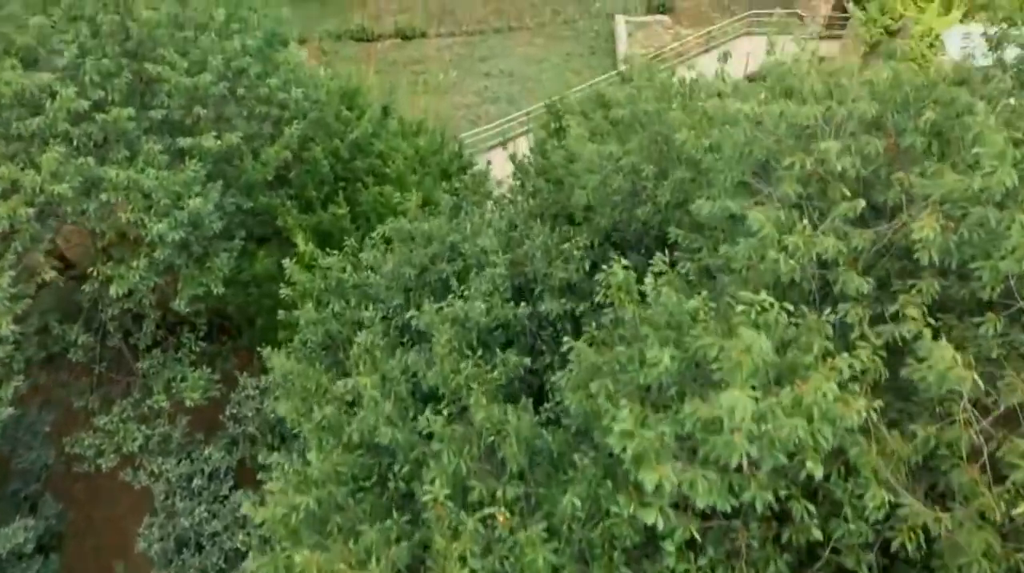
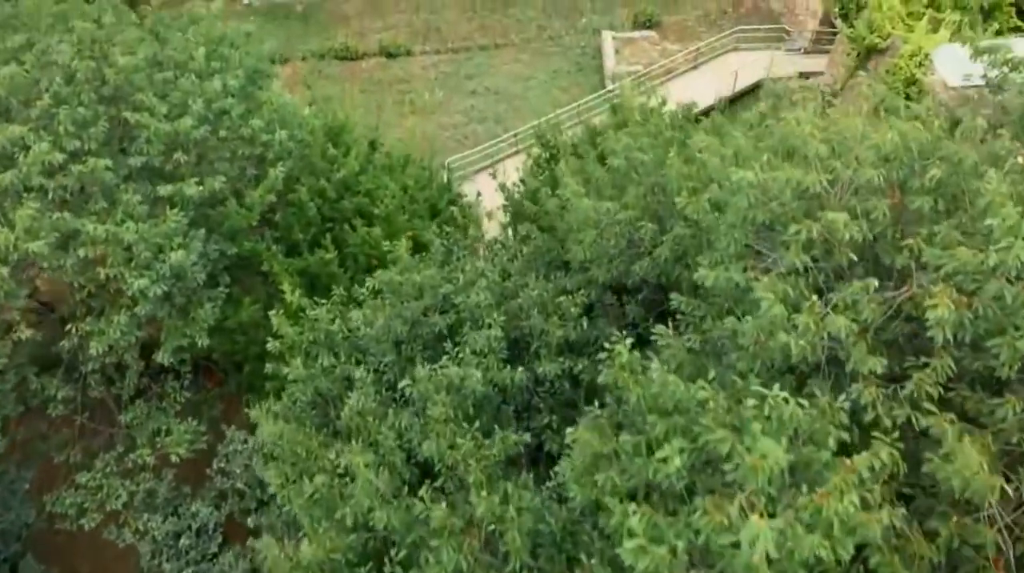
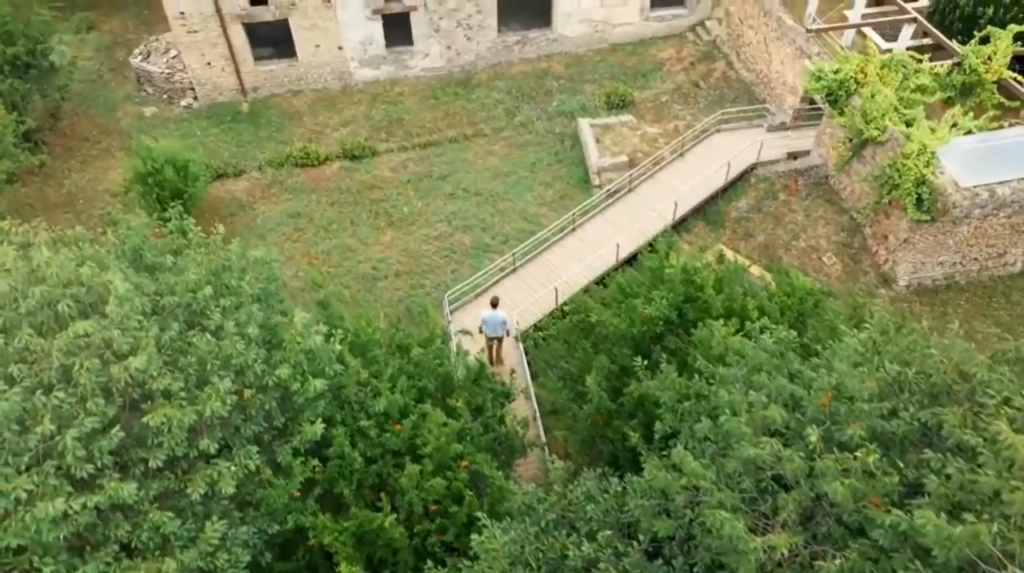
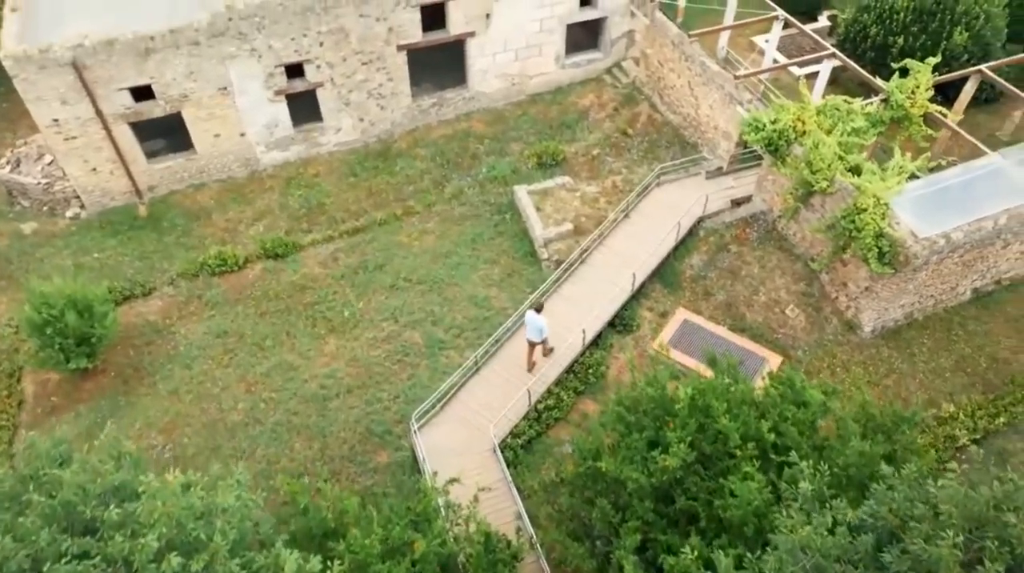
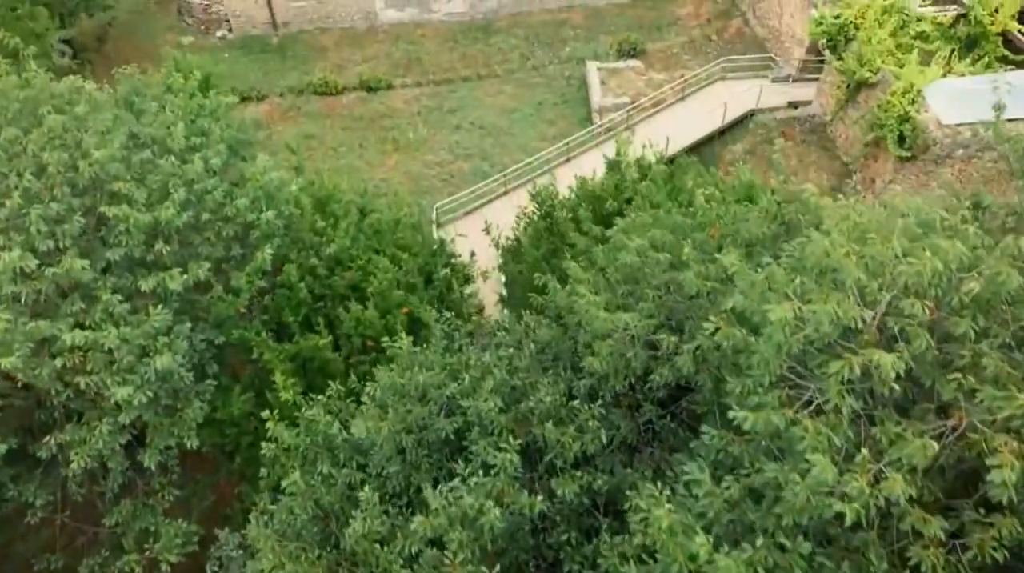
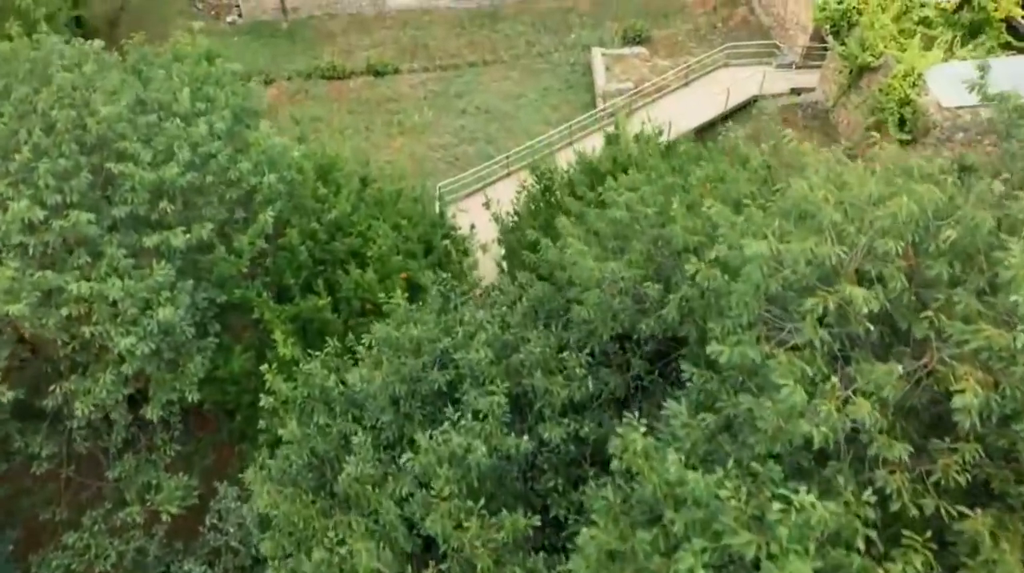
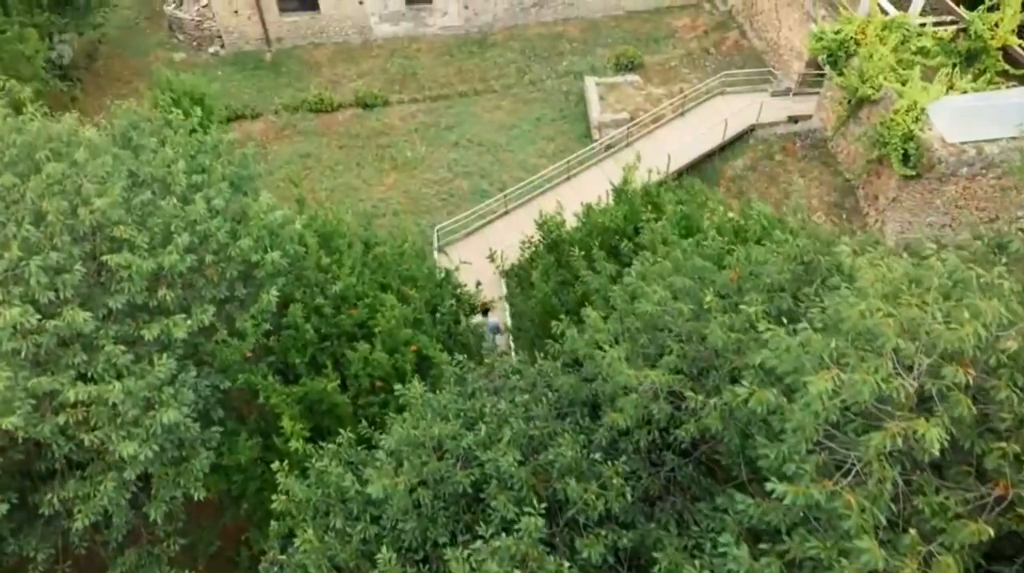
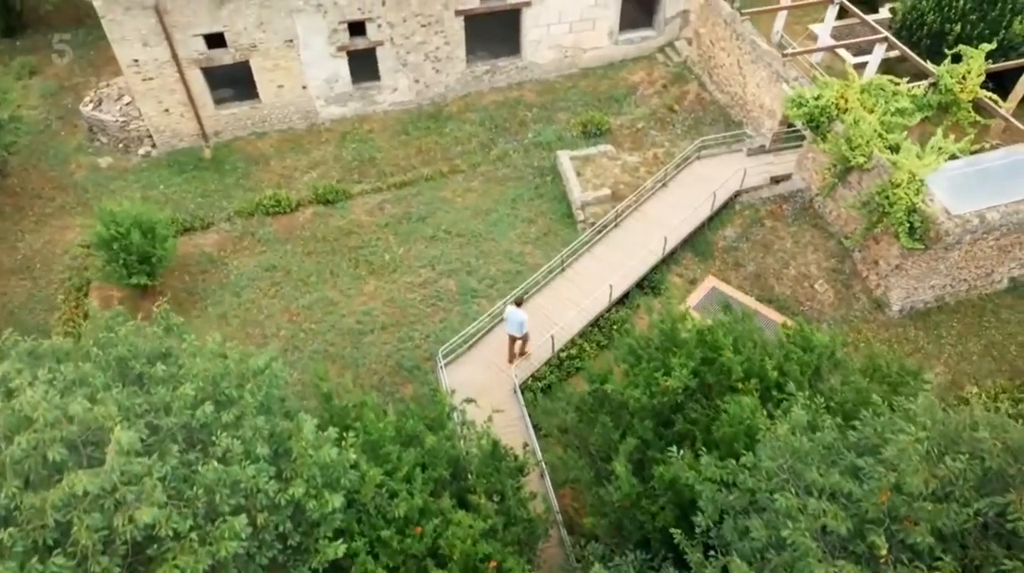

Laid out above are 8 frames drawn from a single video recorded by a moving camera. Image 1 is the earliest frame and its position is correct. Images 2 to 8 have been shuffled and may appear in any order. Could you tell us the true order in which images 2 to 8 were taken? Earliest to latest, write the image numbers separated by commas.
2, 6, 5, 7, 3, 8, 4
